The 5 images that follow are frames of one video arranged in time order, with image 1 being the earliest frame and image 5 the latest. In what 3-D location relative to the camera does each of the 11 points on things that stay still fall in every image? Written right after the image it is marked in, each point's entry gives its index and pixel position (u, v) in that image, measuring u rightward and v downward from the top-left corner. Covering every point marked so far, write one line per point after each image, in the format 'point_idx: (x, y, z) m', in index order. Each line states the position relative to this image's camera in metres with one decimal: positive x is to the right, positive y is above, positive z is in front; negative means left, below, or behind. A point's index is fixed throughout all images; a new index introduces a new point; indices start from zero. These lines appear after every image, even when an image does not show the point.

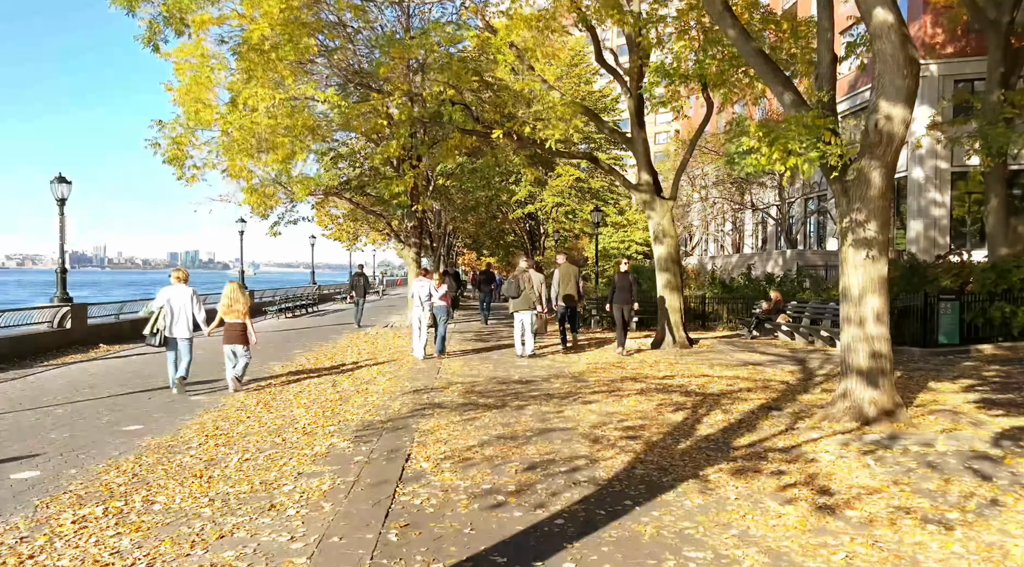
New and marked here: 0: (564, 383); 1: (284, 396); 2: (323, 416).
0: (+0.7, -1.4, +9.7) m
1: (-3.1, -1.5, +9.4) m
2: (-2.1, -1.5, +7.8) m
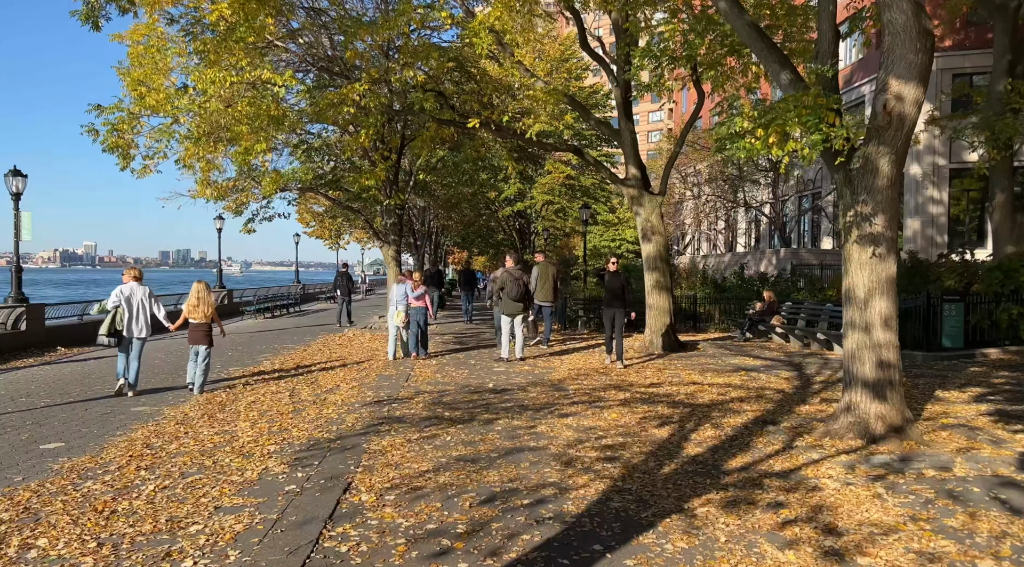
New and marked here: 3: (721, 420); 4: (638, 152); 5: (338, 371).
0: (+0.4, -1.4, +8.9) m
1: (-3.4, -1.5, +8.5) m
2: (-2.4, -1.5, +7.0) m
3: (+2.2, -1.4, +7.3) m
4: (+2.5, +2.6, +14.0) m
5: (-2.9, -1.5, +11.6) m
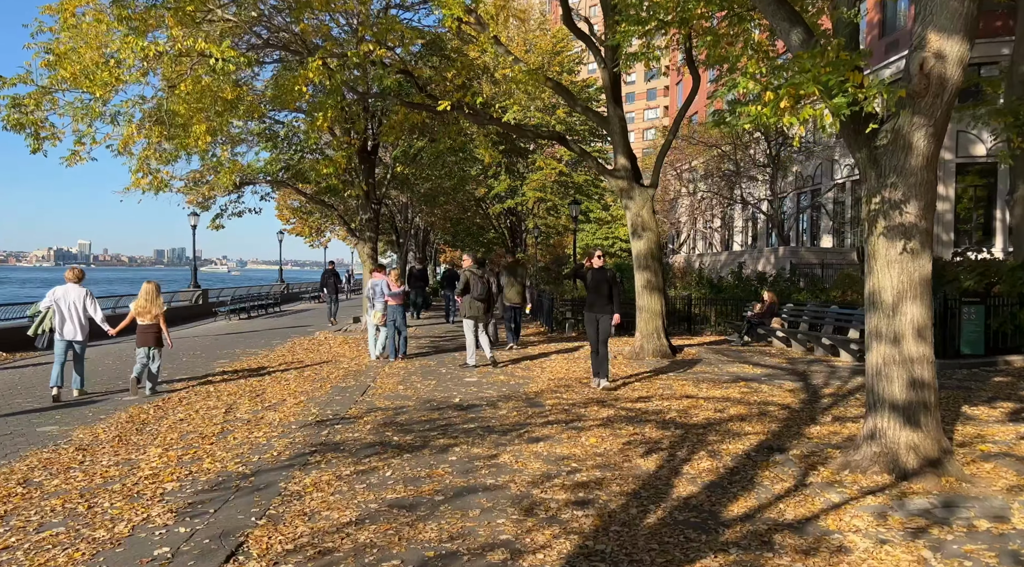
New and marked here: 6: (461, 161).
0: (0.0, -1.4, +7.8) m
1: (-3.8, -1.5, +7.4) m
2: (-2.8, -1.5, +5.8) m
3: (+1.8, -1.4, +6.2) m
4: (+2.1, +2.6, +12.8) m
5: (-3.3, -1.5, +10.5) m
6: (-1.4, +3.3, +18.9) m
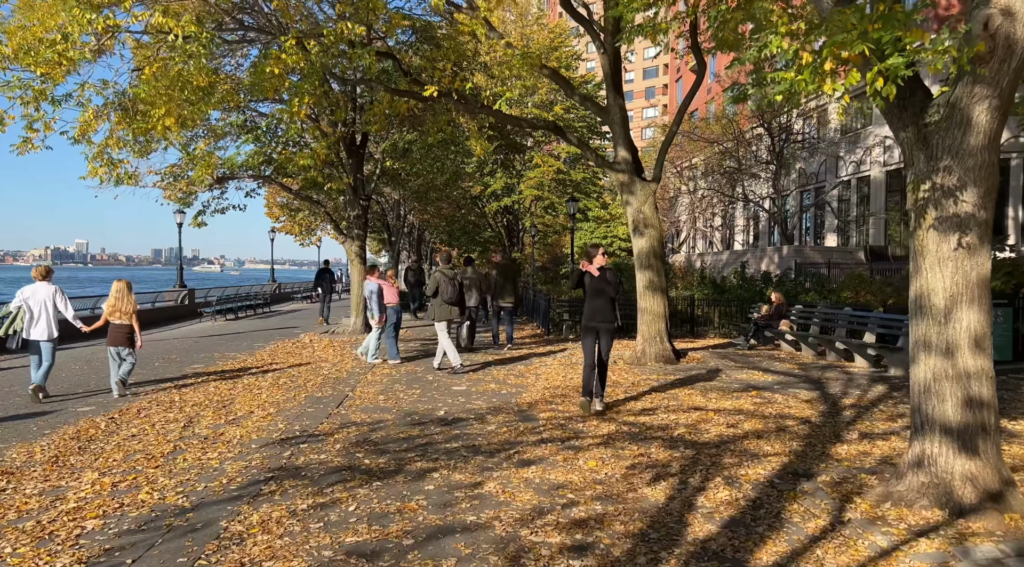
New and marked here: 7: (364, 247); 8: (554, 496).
0: (-0.1, -1.4, +7.0) m
1: (-3.9, -1.5, +6.6) m
2: (-2.9, -1.5, +5.0) m
3: (+1.7, -1.4, +5.4) m
4: (+2.0, +2.6, +12.0) m
5: (-3.4, -1.5, +9.7) m
6: (-1.5, +3.3, +18.1) m
7: (-3.6, +0.9, +16.9) m
8: (+0.3, -1.5, +4.8) m
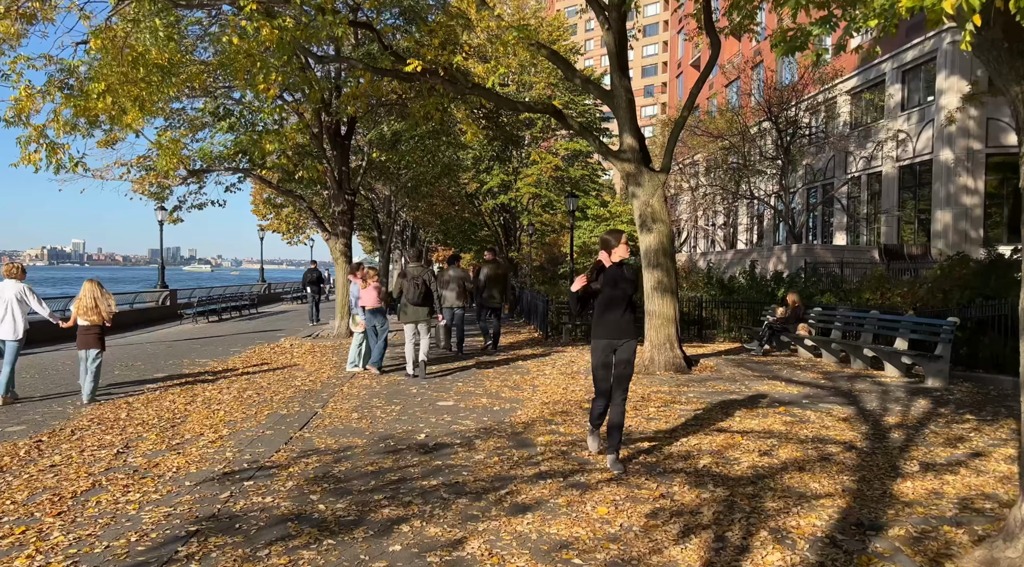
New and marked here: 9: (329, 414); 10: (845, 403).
0: (-0.2, -1.4, +5.9) m
1: (-3.9, -1.5, +5.5) m
2: (-3.0, -1.5, +3.9) m
3: (+1.7, -1.5, +4.3) m
4: (+1.9, +2.6, +10.9) m
5: (-3.5, -1.5, +8.5) m
6: (-1.6, +3.3, +17.0) m
7: (-3.7, +0.9, +15.8) m
8: (+0.2, -1.5, +3.7) m
9: (-2.0, -1.4, +7.5) m
10: (+3.9, -1.4, +8.2) m
